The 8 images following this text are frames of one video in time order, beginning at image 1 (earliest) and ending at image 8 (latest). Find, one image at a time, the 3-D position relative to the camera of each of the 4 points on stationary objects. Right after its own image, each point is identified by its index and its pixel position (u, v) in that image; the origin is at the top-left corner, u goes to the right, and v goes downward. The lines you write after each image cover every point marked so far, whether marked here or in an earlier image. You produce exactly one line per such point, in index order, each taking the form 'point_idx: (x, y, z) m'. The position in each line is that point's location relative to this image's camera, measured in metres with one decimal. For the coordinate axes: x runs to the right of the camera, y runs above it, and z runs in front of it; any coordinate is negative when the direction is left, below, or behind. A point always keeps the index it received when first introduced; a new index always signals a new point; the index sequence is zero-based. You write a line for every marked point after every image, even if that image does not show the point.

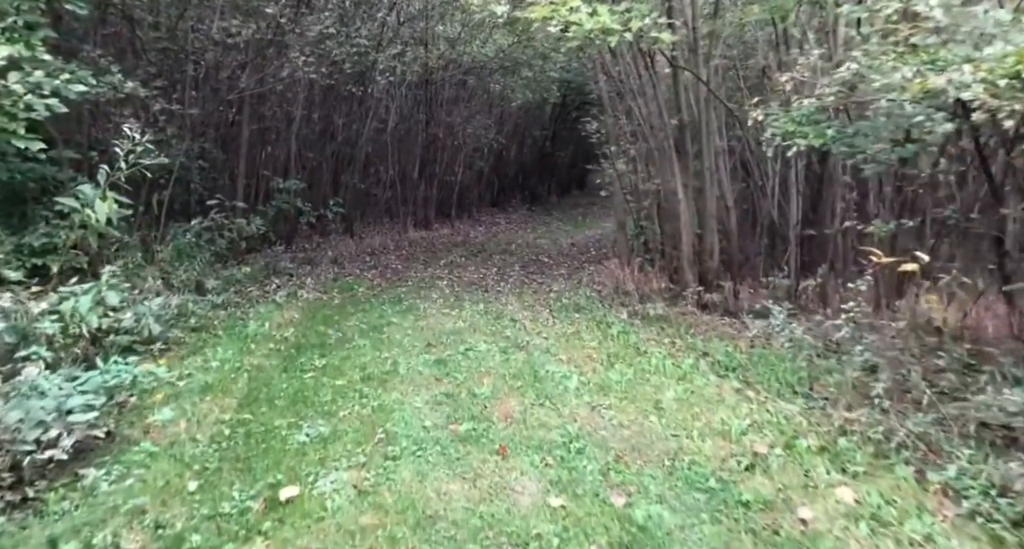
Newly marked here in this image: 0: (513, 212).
0: (+0.1, +1.8, +18.1) m
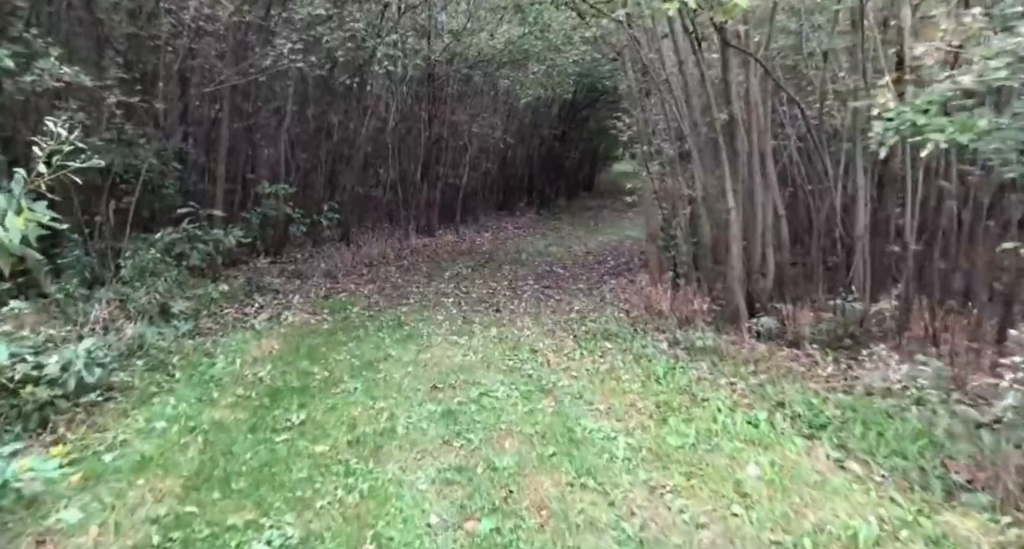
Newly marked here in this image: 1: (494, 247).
0: (+0.3, +1.6, +17.2) m
1: (-0.4, +0.5, +12.3) m
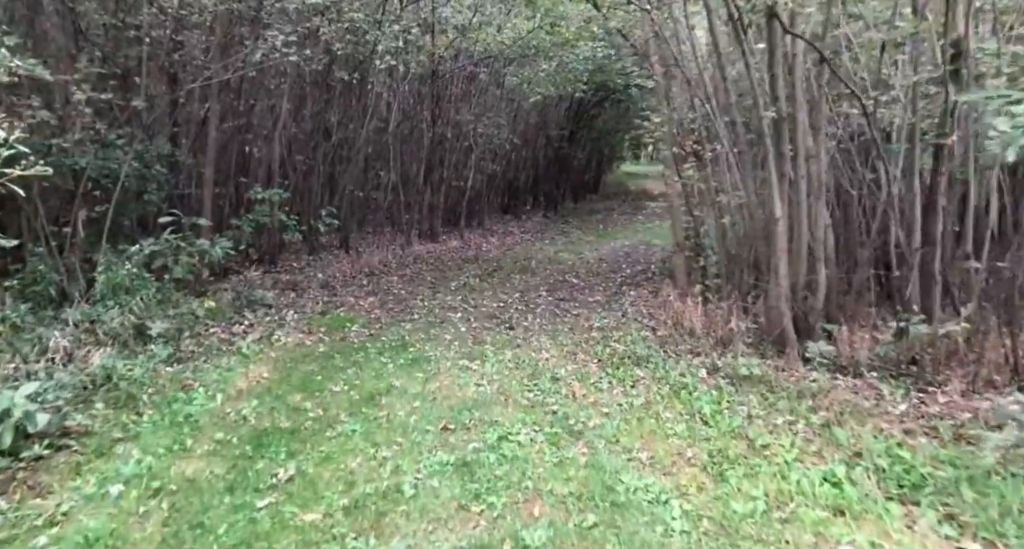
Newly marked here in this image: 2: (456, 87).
0: (+0.4, +1.4, +16.6) m
1: (-0.2, +0.4, +11.7) m
2: (-1.1, +3.7, +12.2) m
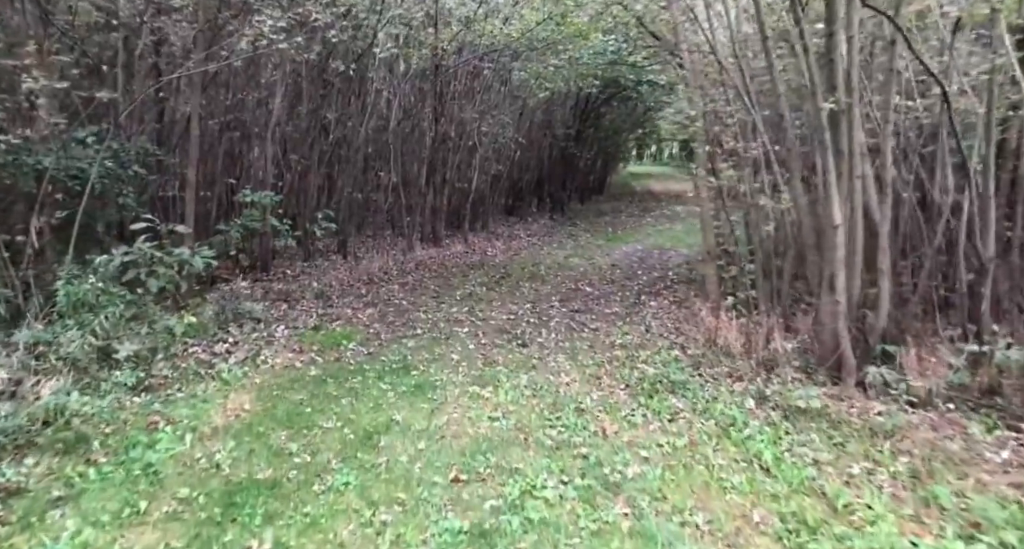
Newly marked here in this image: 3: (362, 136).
0: (+0.6, +1.3, +16.0) m
1: (-0.1, +0.3, +11.1) m
2: (-1.0, +3.6, +11.5) m
3: (-2.4, +2.2, +10.0) m
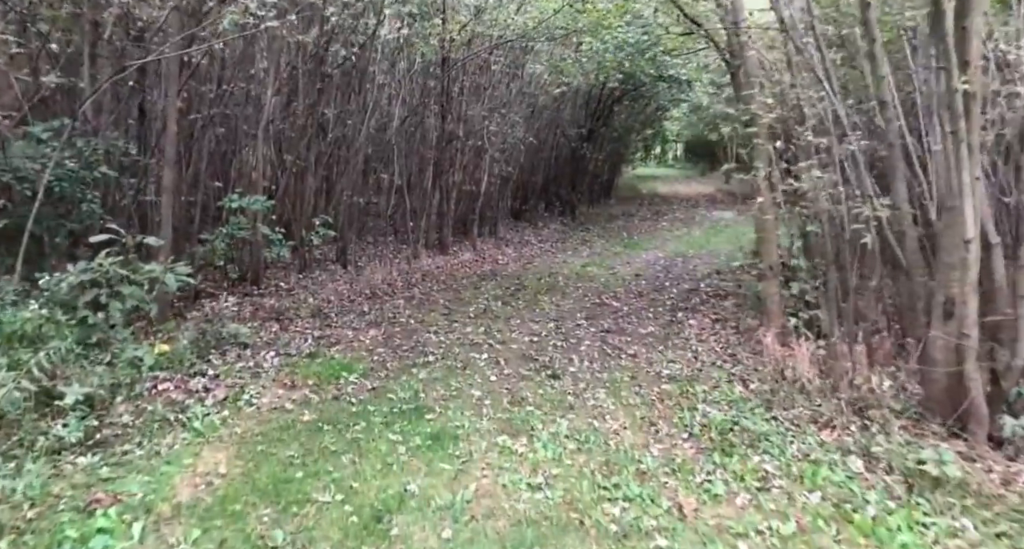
0: (+0.8, +1.1, +15.2) m
1: (+0.1, +0.1, +10.2) m
2: (-0.8, +3.4, +10.7) m
3: (-2.2, +2.1, +9.1) m
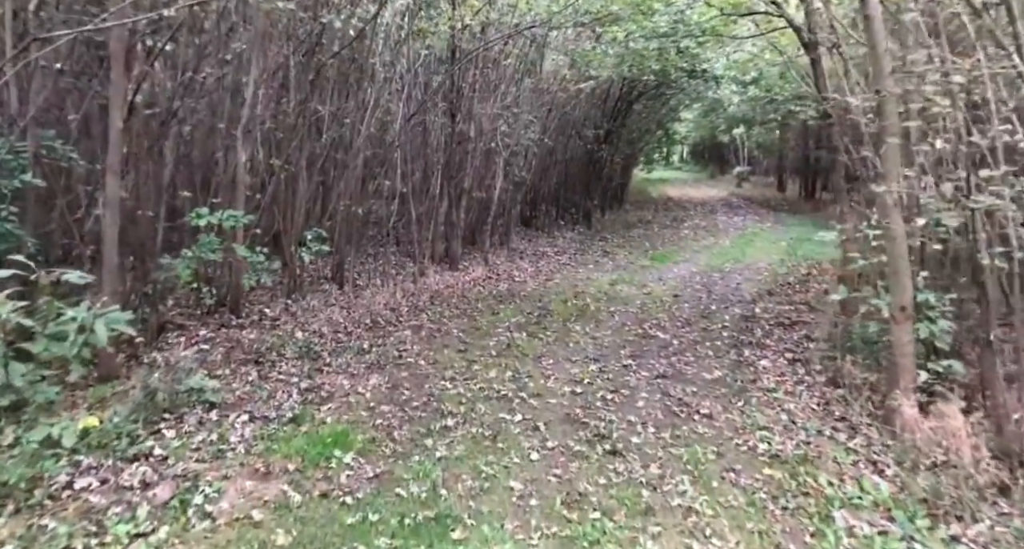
0: (+1.1, +0.8, +14.0) m
1: (+0.4, -0.2, +9.0) m
2: (-0.5, +3.1, +9.5) m
3: (-1.9, +1.8, +7.9) m
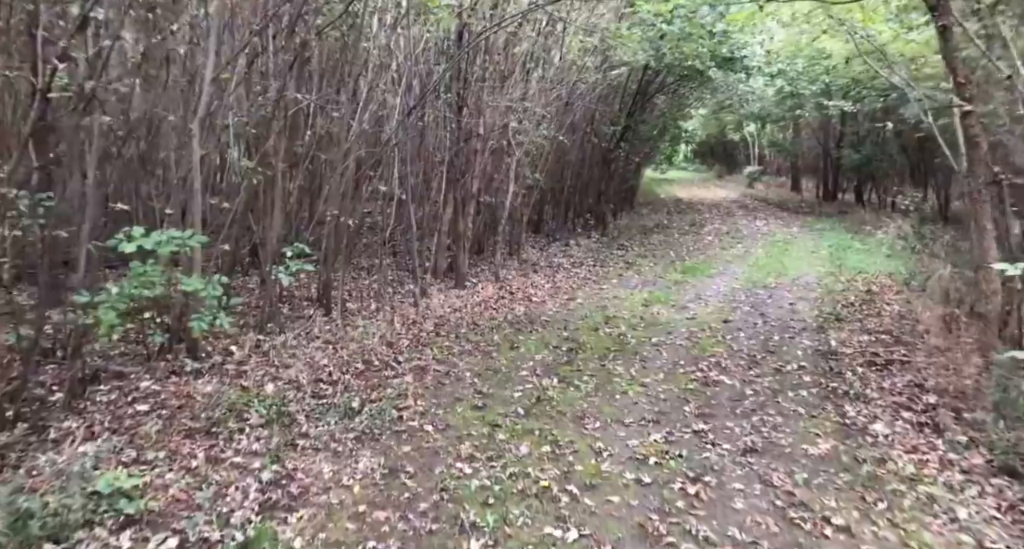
0: (+1.3, +0.6, +12.6) m
1: (+0.6, -0.4, +7.7) m
2: (-0.3, +2.9, +8.2) m
3: (-1.7, +1.5, +6.6) m
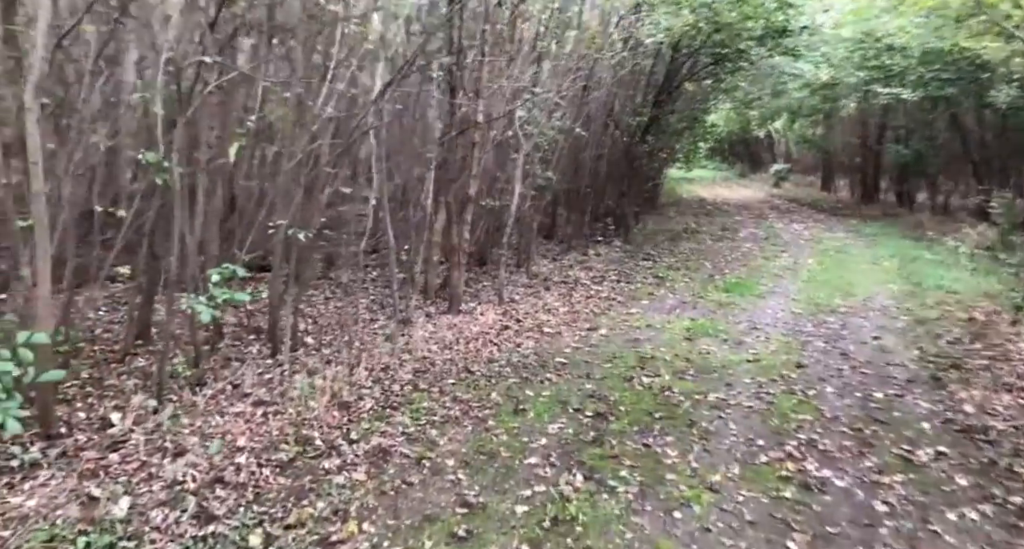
0: (+1.4, +0.4, +10.9) m
1: (+0.7, -0.7, +6.0) m
2: (-0.2, +2.6, +6.5) m
3: (-1.7, +1.3, +4.9) m
